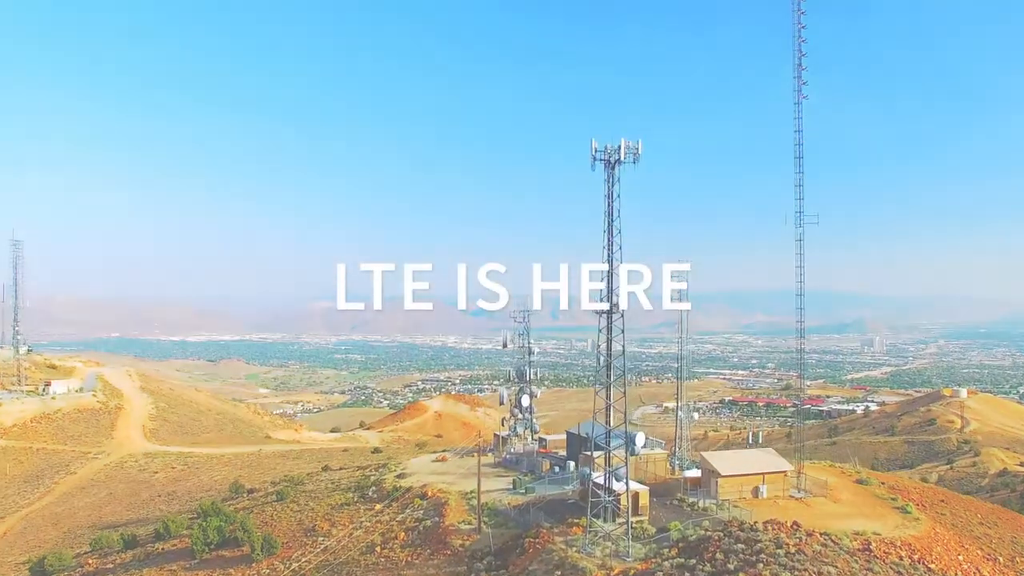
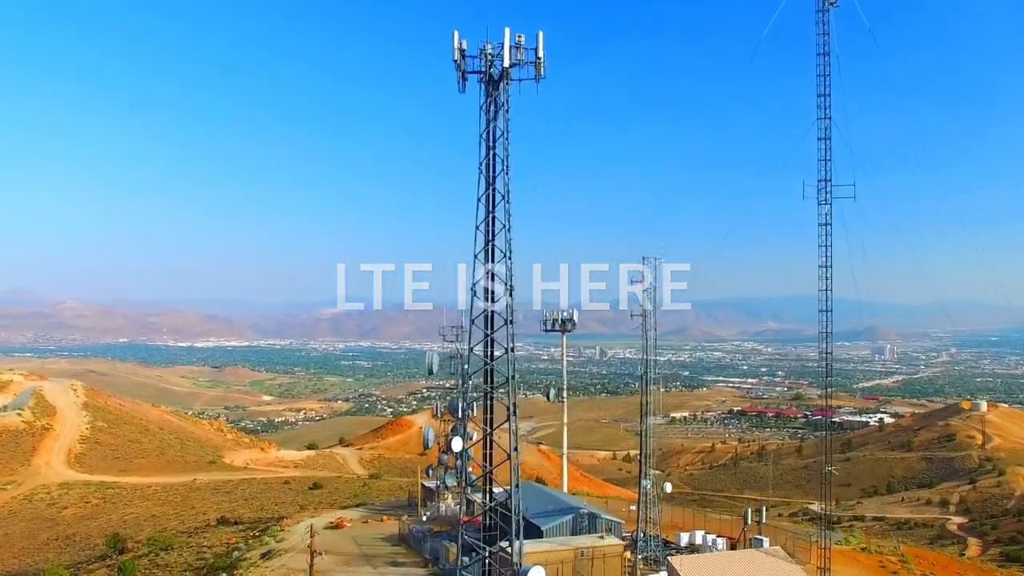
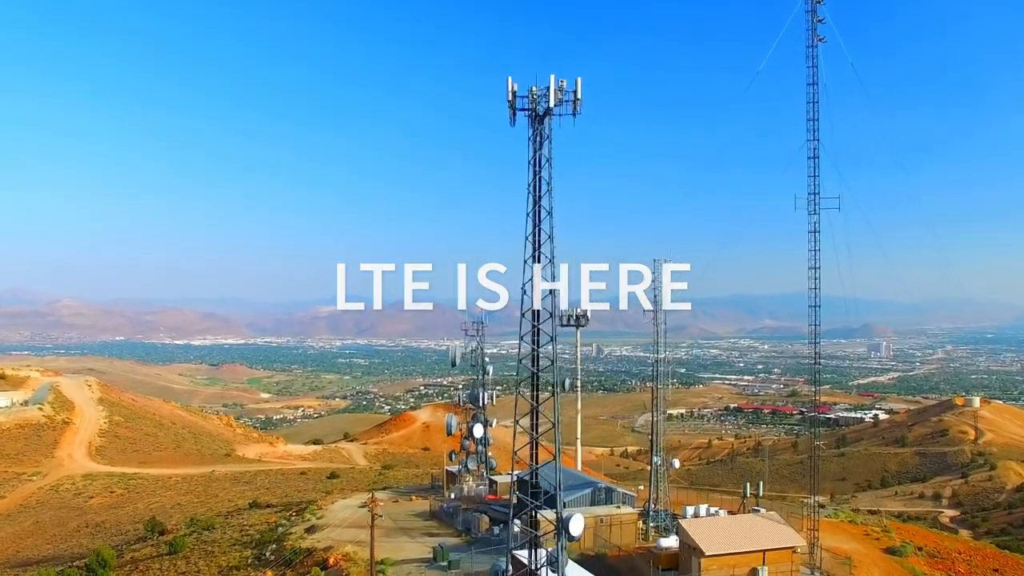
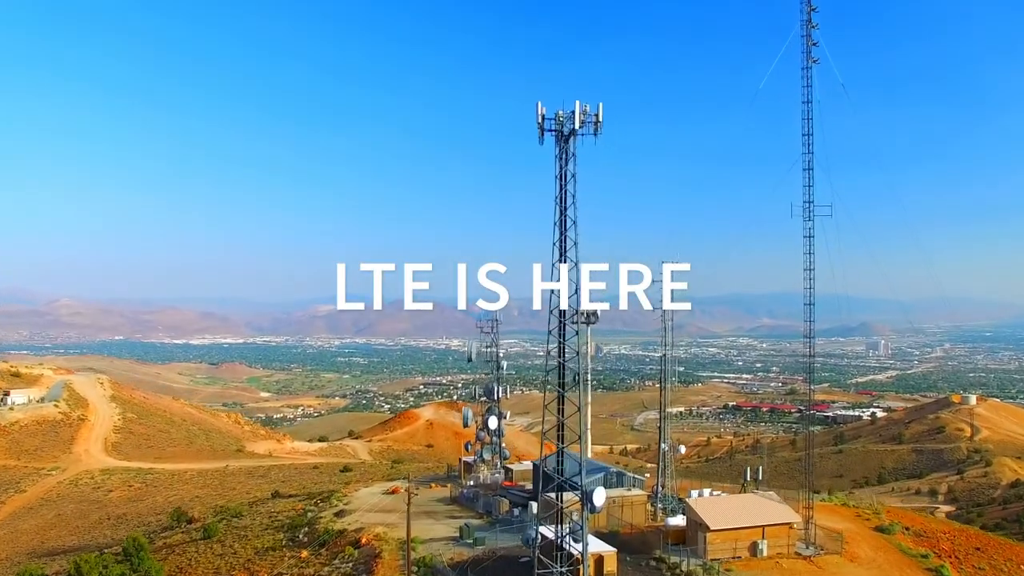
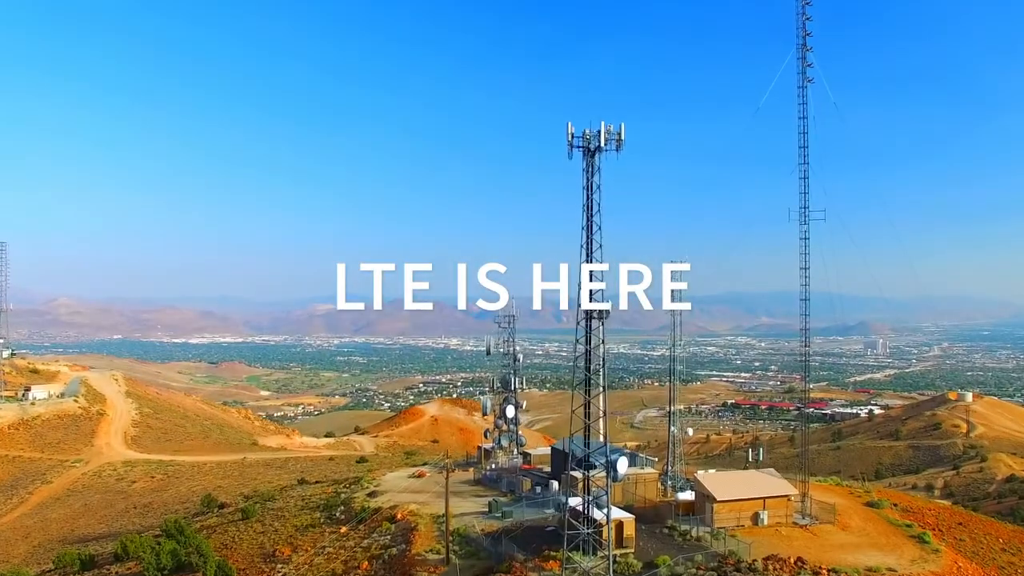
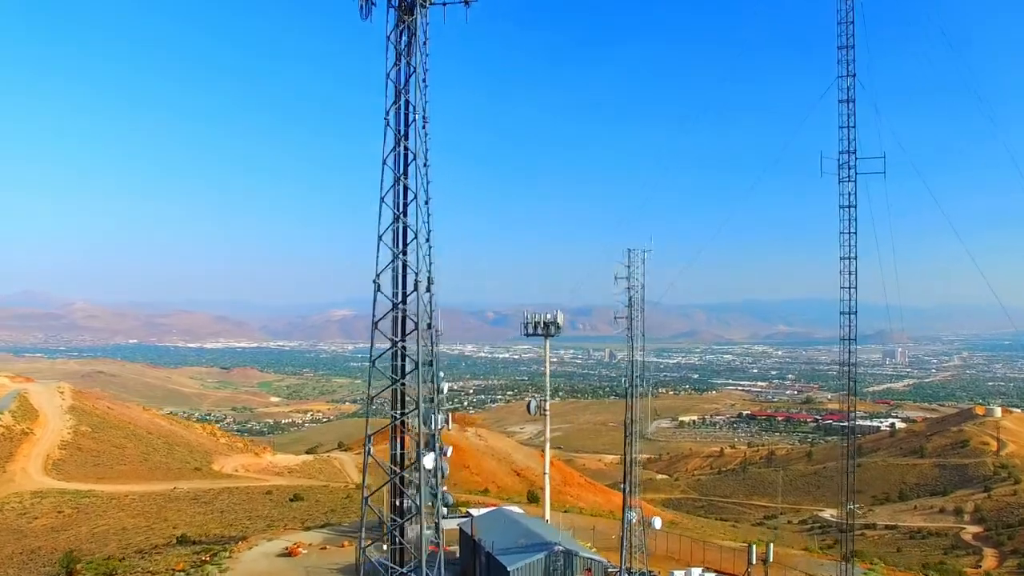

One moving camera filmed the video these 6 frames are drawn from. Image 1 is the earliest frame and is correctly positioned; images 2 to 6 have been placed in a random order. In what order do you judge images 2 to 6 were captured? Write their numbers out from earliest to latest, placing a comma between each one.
5, 4, 3, 2, 6
